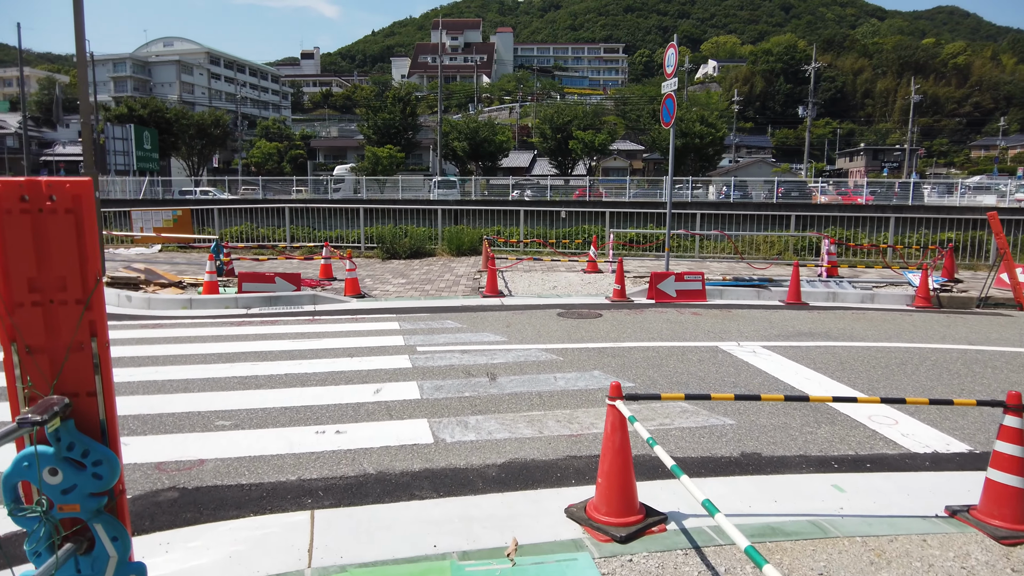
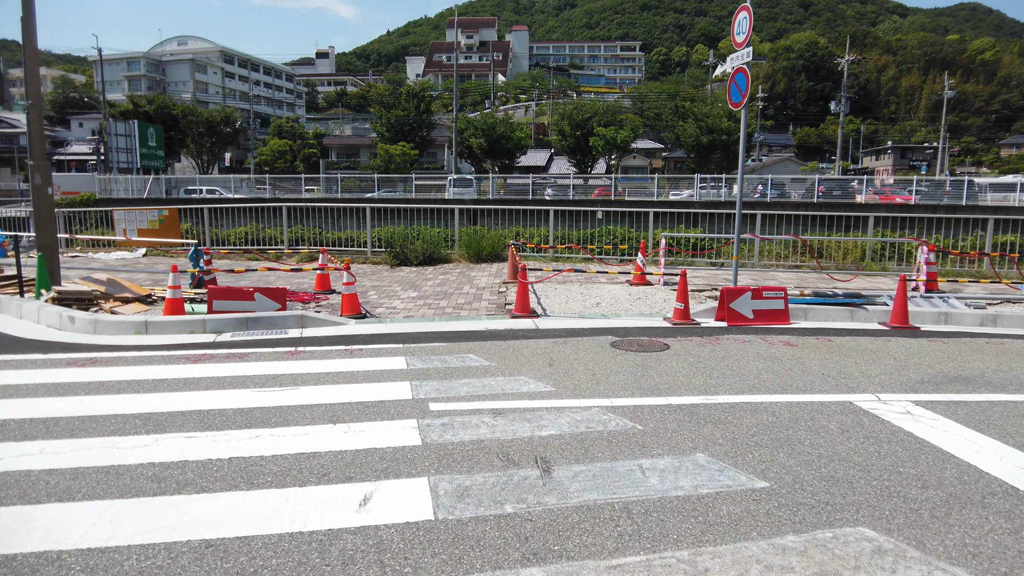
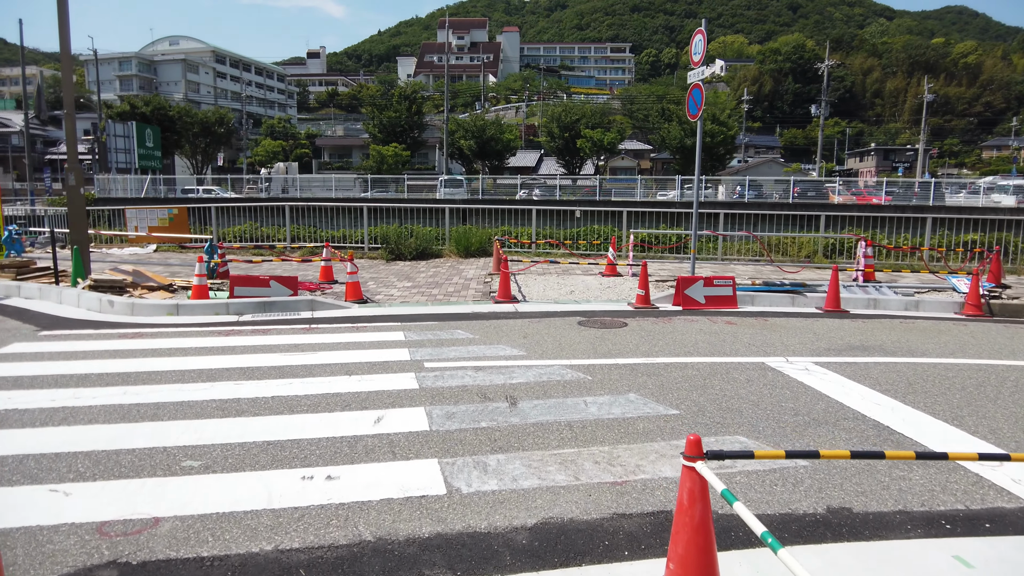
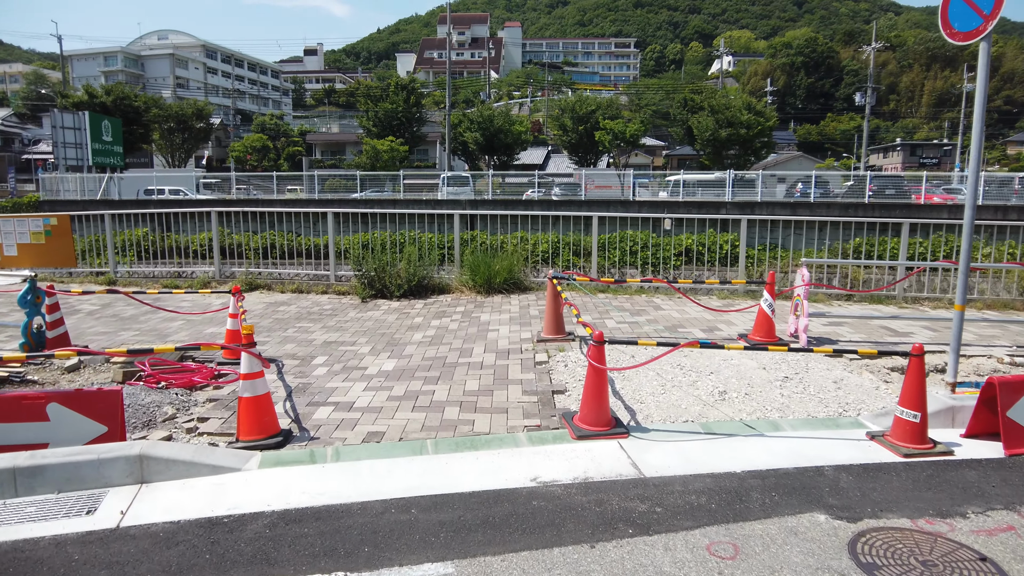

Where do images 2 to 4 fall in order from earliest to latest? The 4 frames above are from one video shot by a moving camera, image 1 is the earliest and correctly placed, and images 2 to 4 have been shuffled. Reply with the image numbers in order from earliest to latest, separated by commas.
3, 2, 4
